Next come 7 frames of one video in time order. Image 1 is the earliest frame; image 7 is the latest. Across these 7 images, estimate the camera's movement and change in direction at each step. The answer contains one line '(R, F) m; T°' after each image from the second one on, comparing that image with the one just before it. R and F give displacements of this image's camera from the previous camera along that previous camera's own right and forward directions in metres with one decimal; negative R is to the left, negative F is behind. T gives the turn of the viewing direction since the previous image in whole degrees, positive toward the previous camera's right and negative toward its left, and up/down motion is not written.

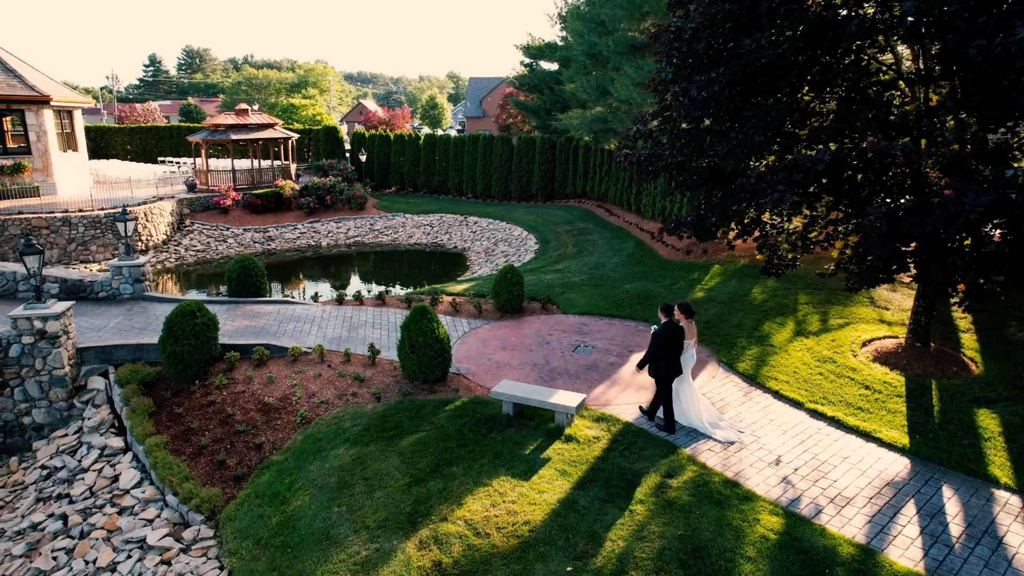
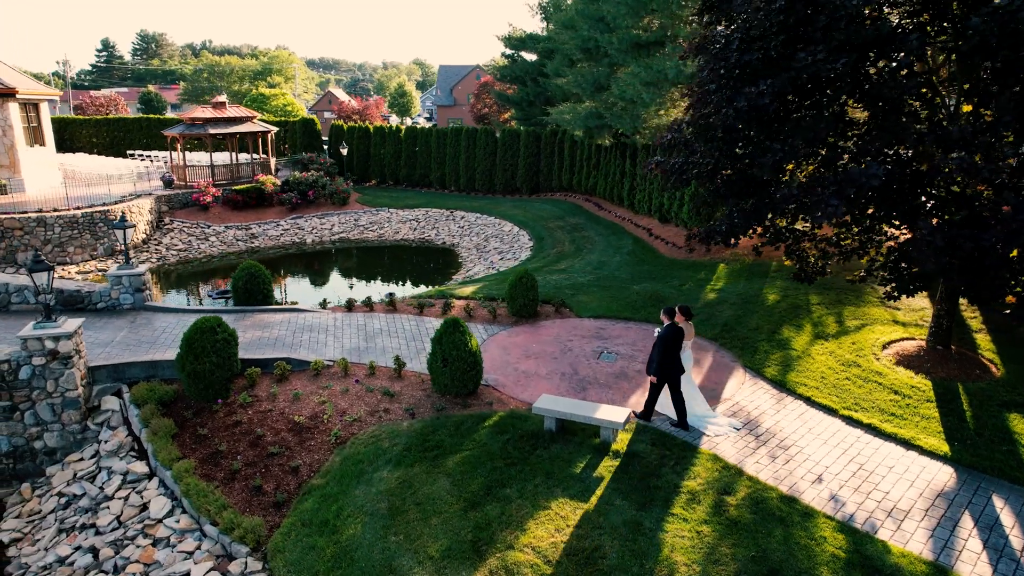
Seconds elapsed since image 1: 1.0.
(-0.8, +0.2) m; +3°
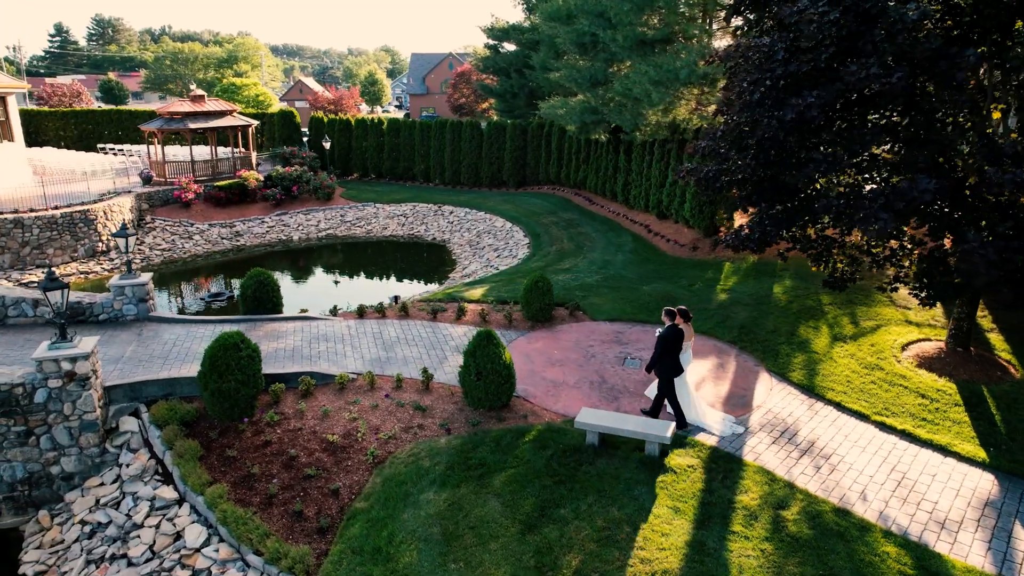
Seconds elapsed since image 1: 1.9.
(-0.8, +0.2) m; +3°
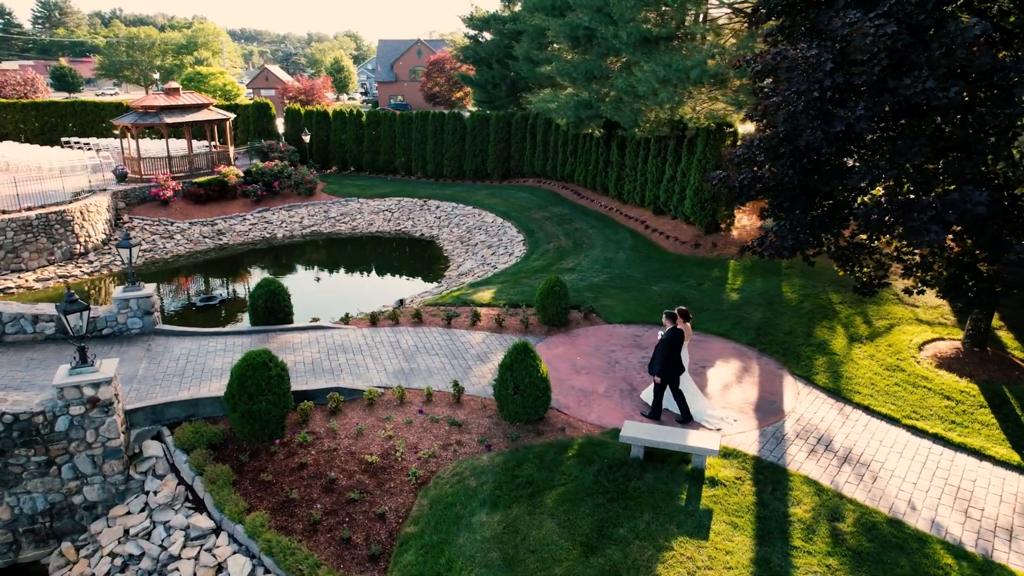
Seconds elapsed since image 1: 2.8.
(-0.9, +0.2) m; +3°
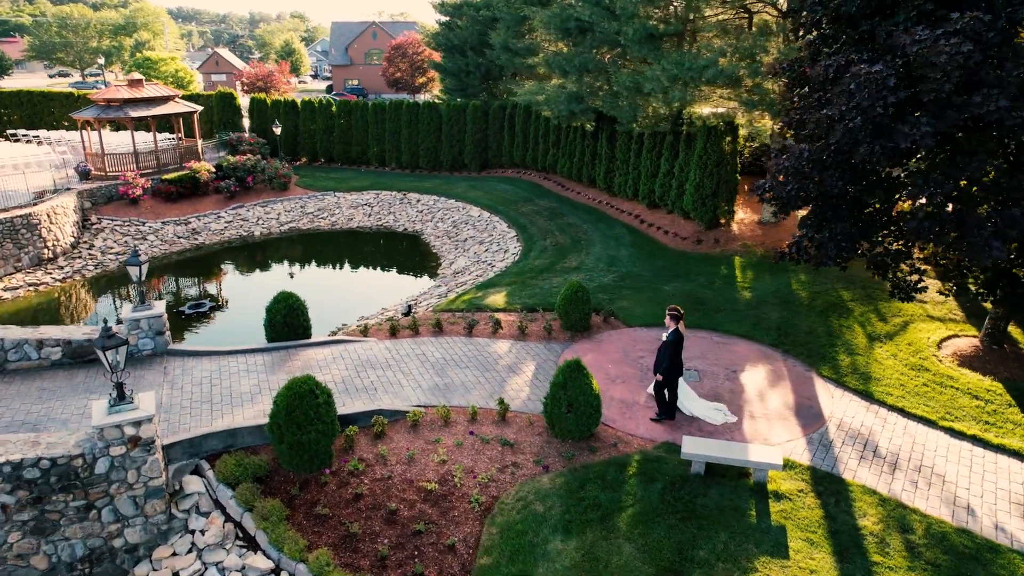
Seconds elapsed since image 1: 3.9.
(-1.2, +0.2) m; +4°
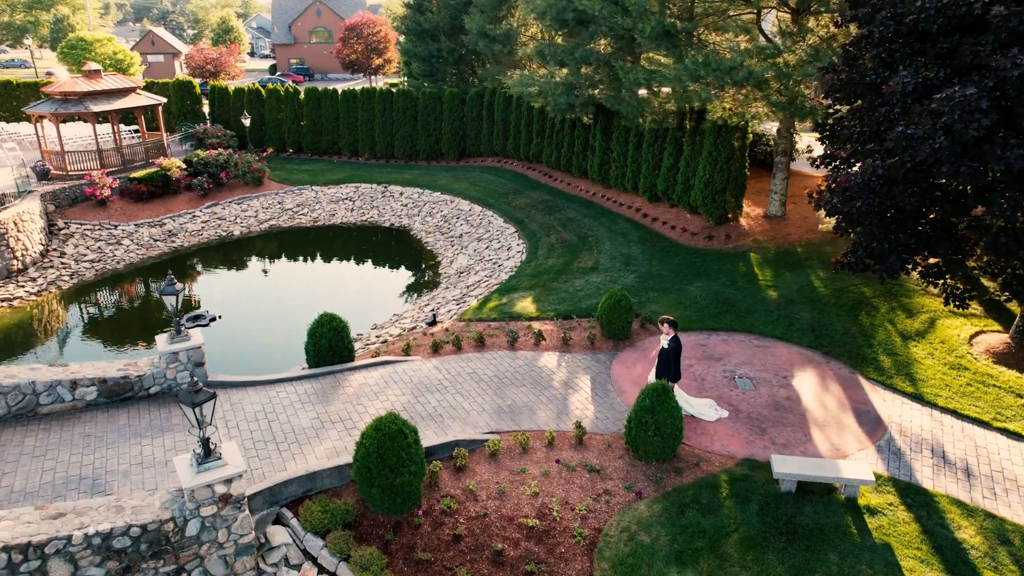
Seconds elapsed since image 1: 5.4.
(-1.6, +0.3) m; +5°
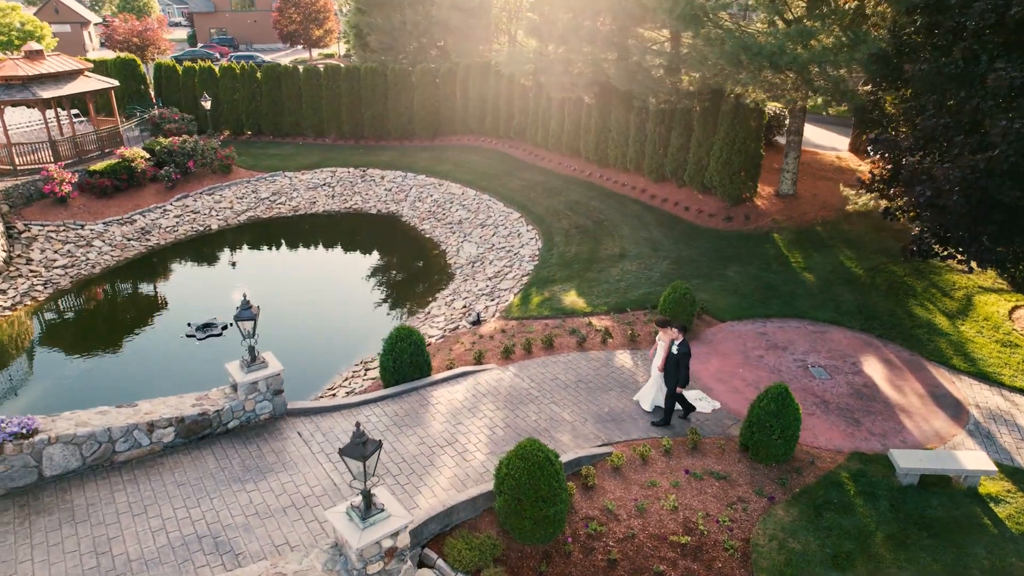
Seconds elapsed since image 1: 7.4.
(-2.2, +0.5) m; +6°
